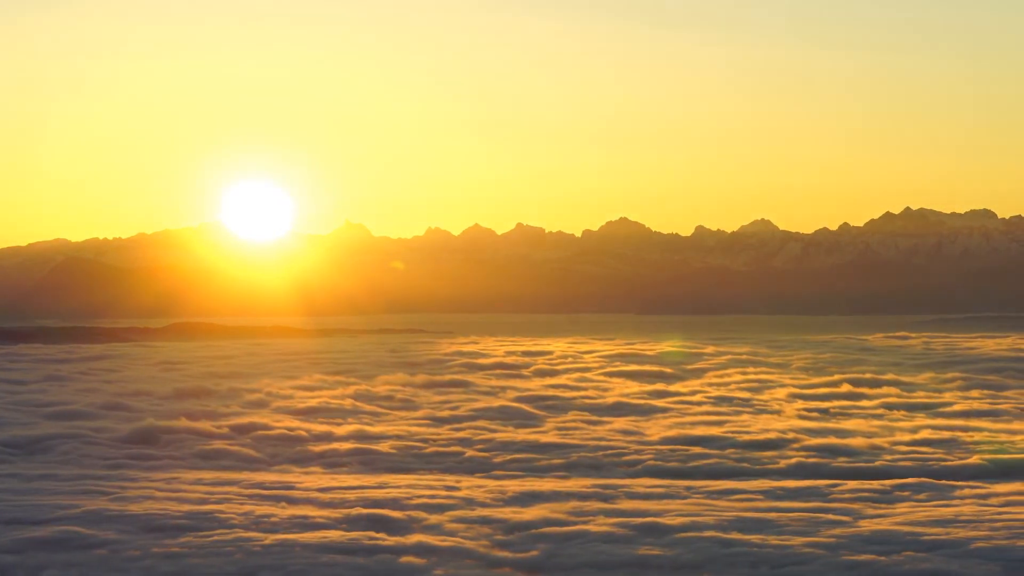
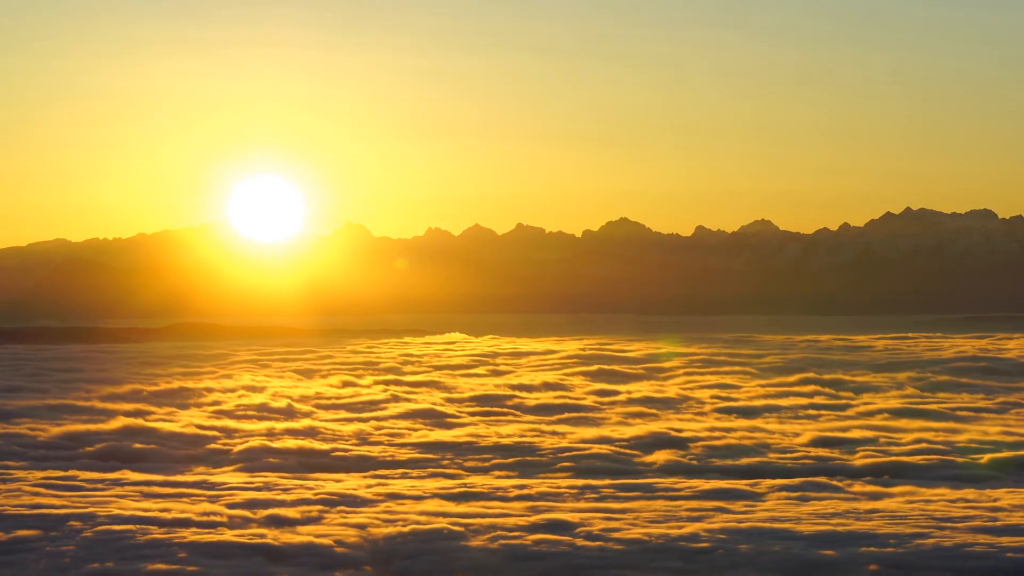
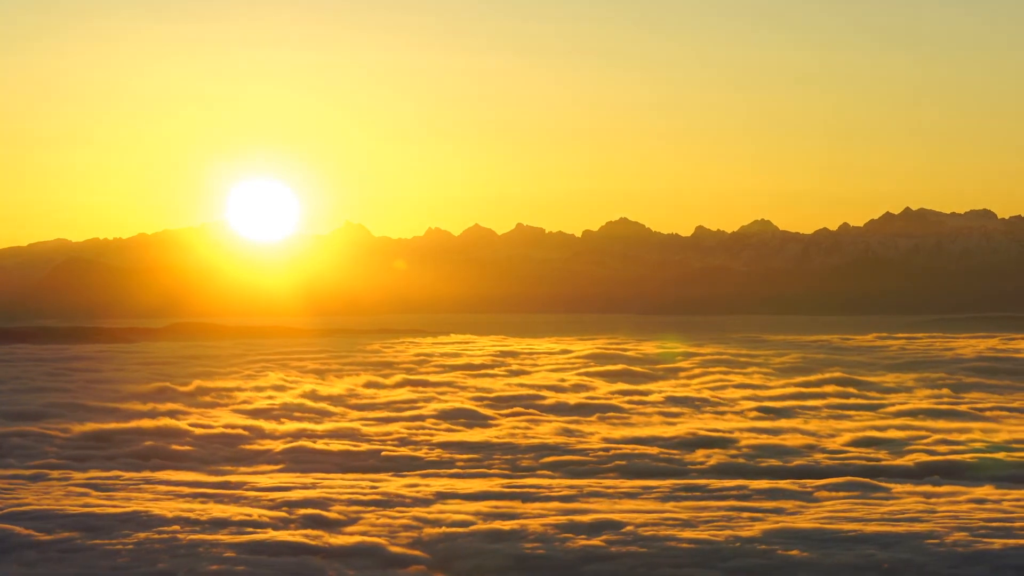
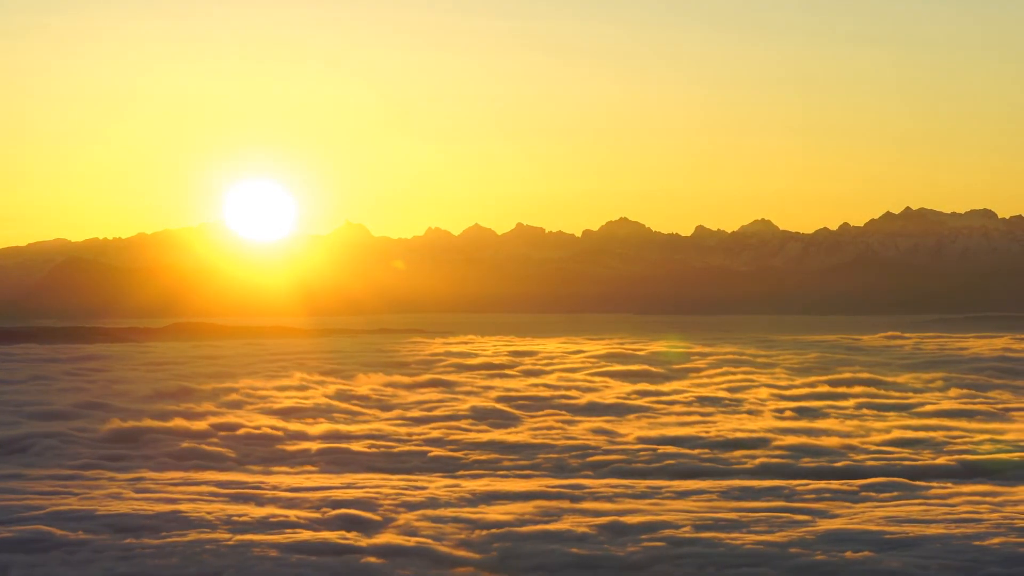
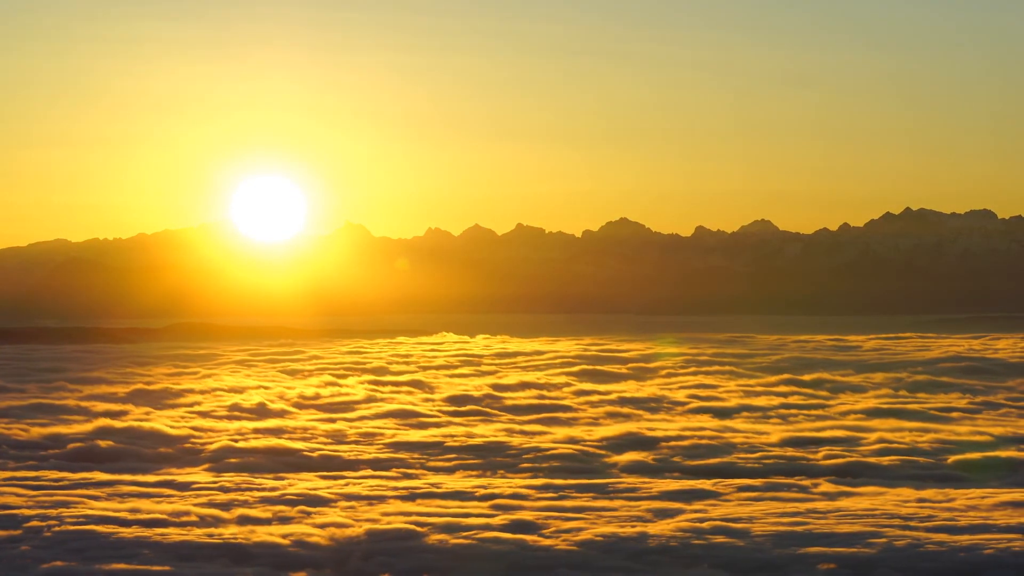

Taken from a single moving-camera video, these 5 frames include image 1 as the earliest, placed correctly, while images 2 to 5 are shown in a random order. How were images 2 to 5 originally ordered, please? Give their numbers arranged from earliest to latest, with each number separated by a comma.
4, 3, 2, 5
